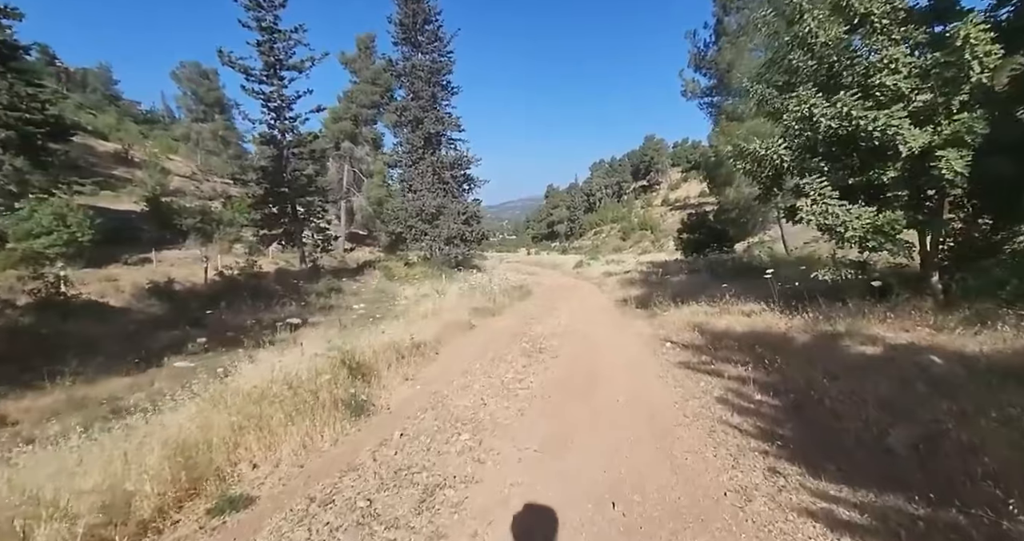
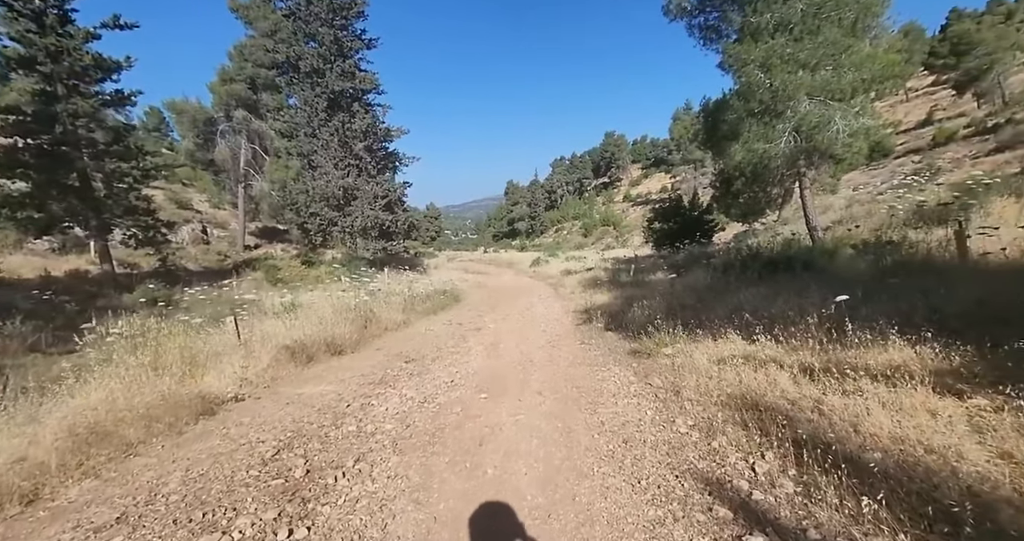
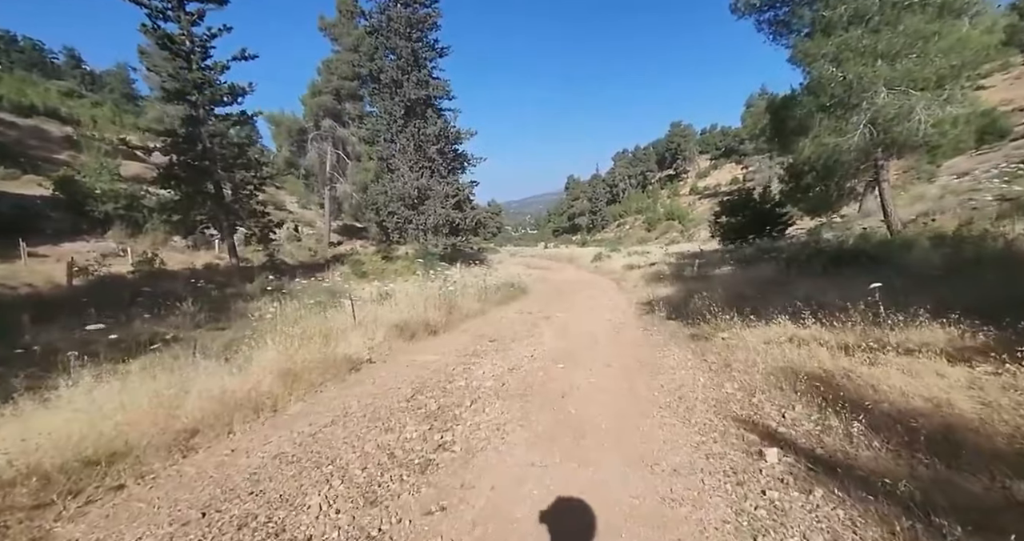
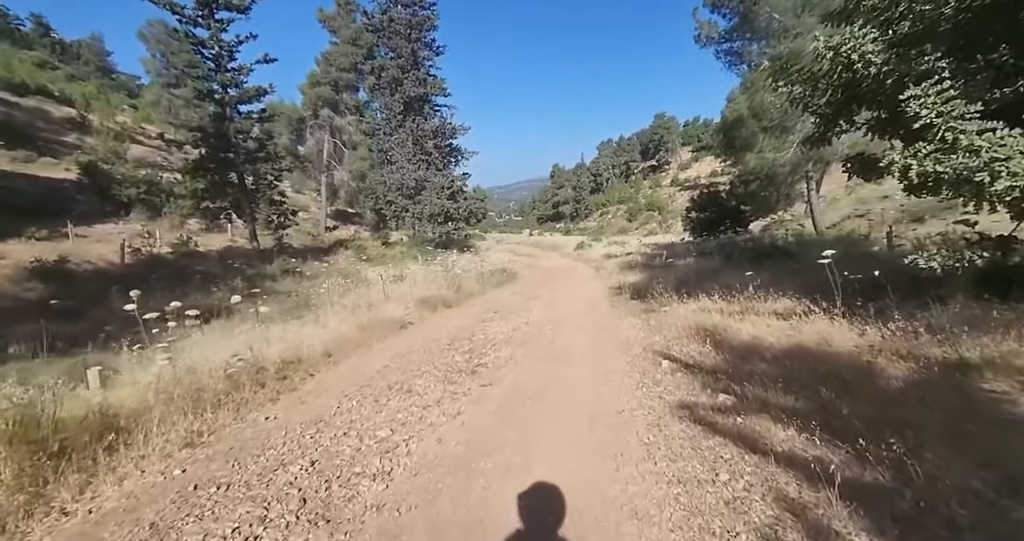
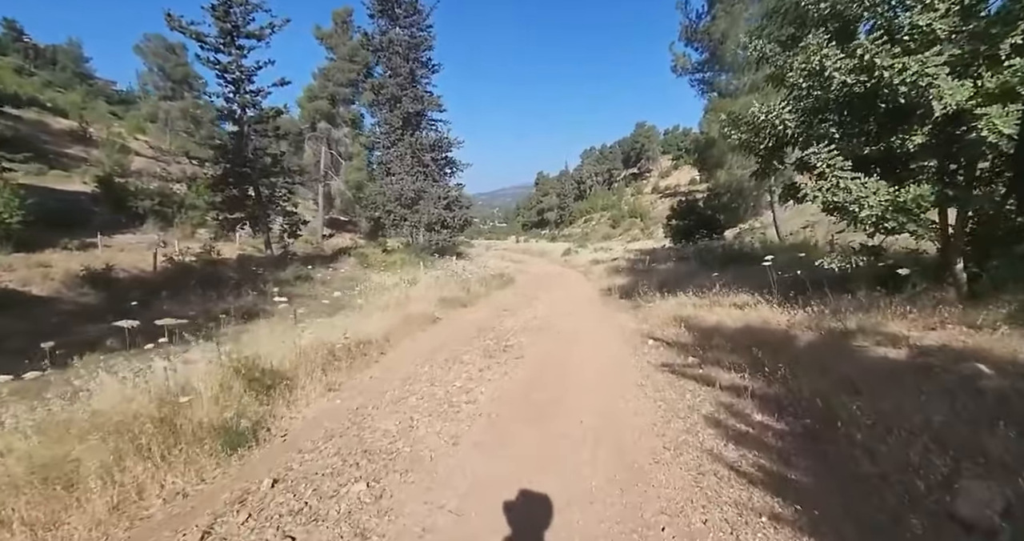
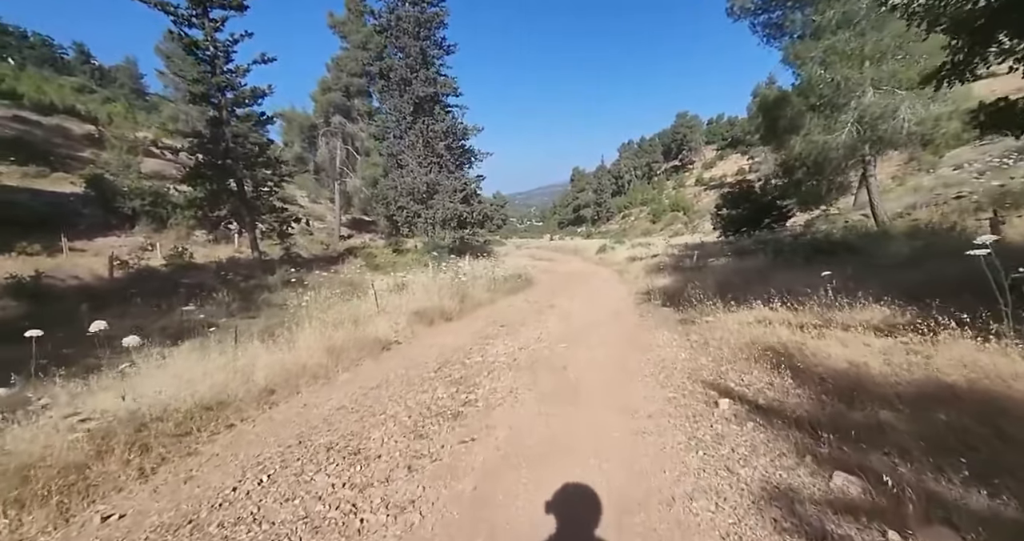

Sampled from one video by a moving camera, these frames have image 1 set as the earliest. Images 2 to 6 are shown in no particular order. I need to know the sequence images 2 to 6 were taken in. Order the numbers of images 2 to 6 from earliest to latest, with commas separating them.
5, 4, 6, 3, 2
